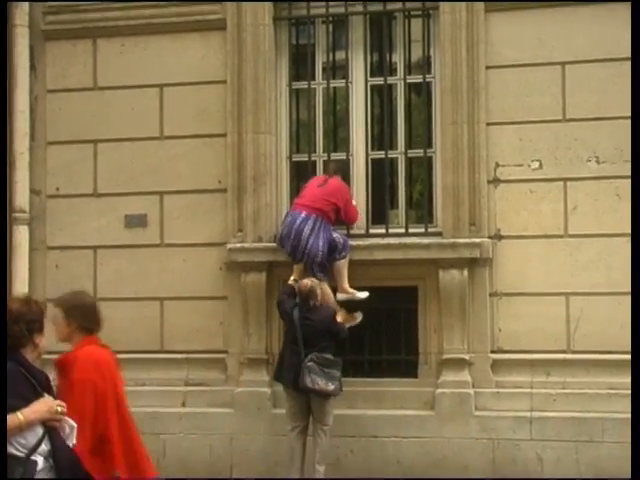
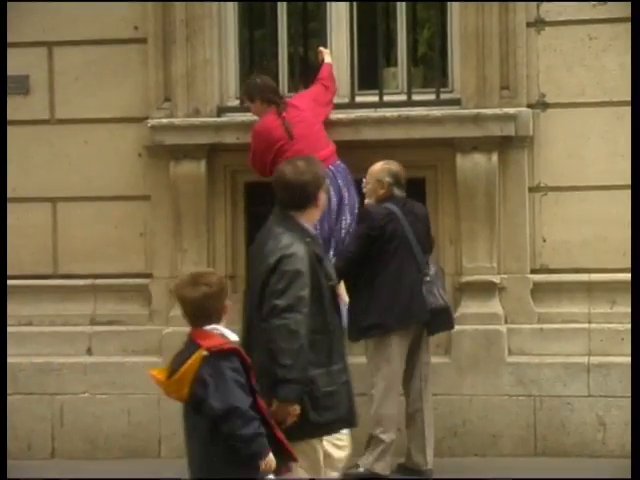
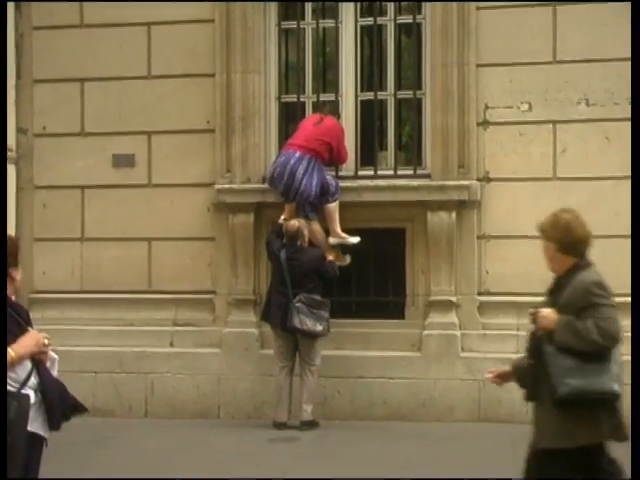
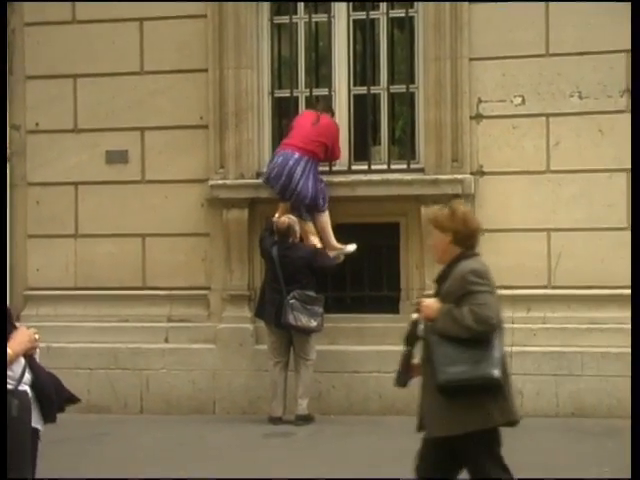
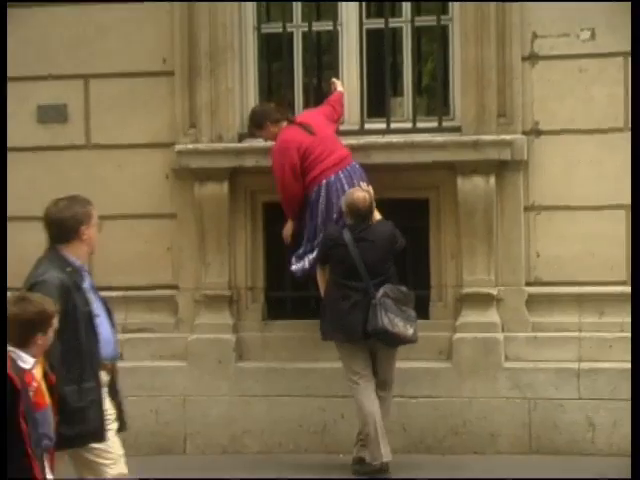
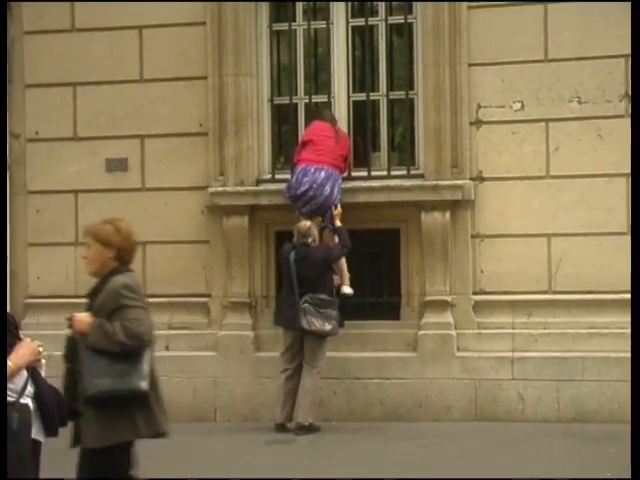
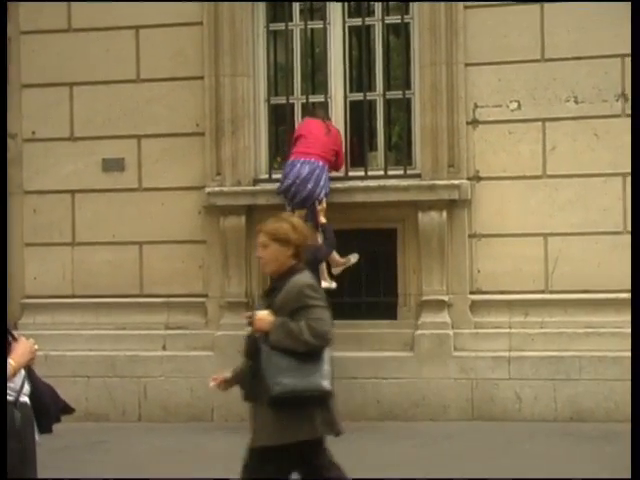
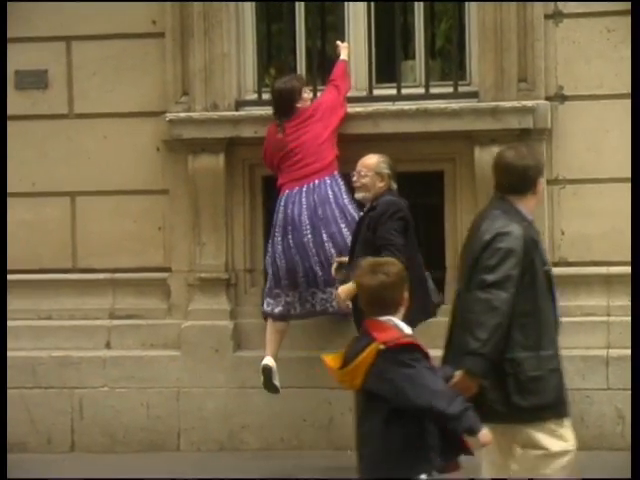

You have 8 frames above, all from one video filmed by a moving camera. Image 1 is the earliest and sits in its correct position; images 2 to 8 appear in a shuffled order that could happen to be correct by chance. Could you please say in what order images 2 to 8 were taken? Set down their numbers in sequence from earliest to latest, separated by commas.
3, 4, 7, 6, 5, 2, 8
